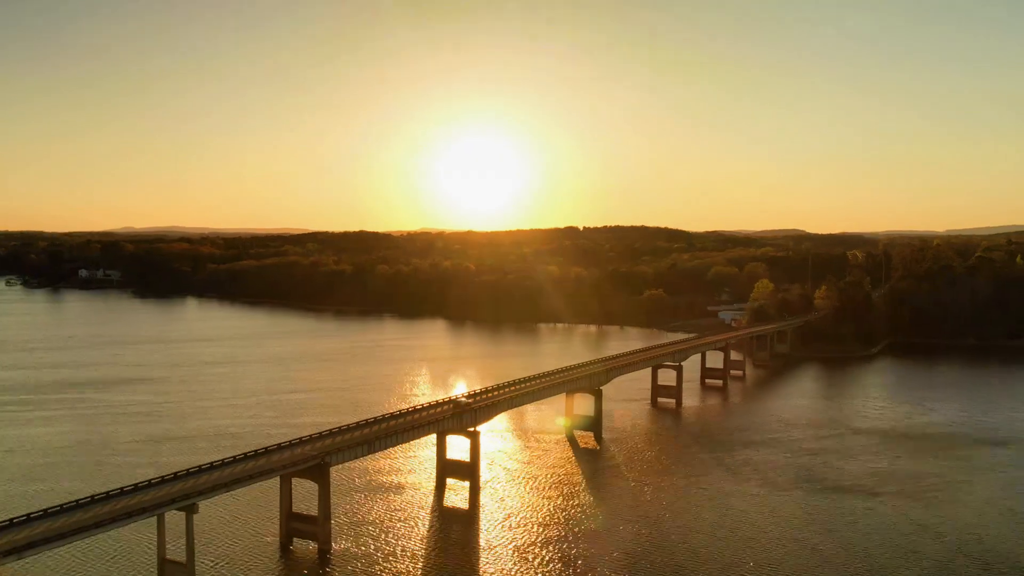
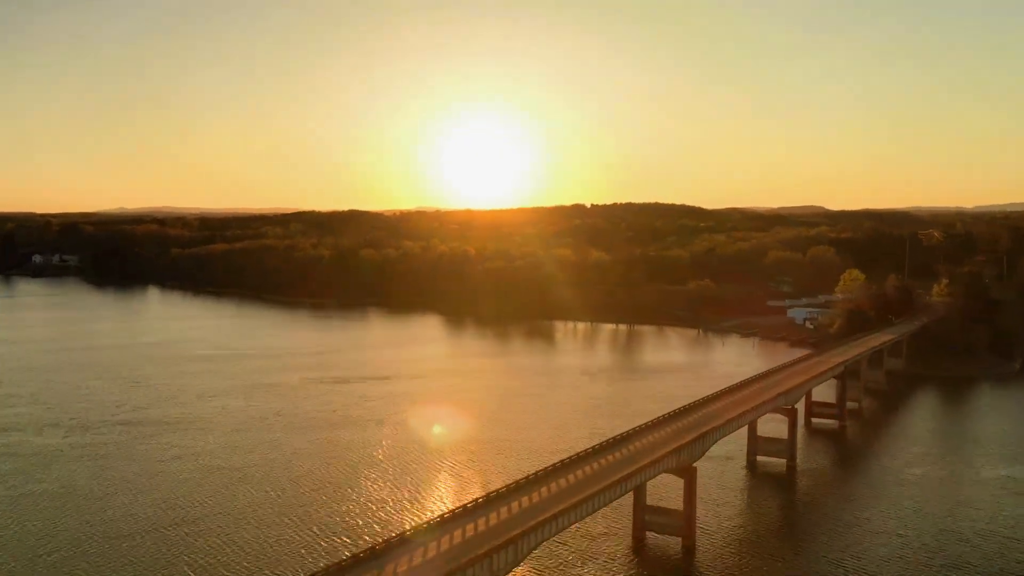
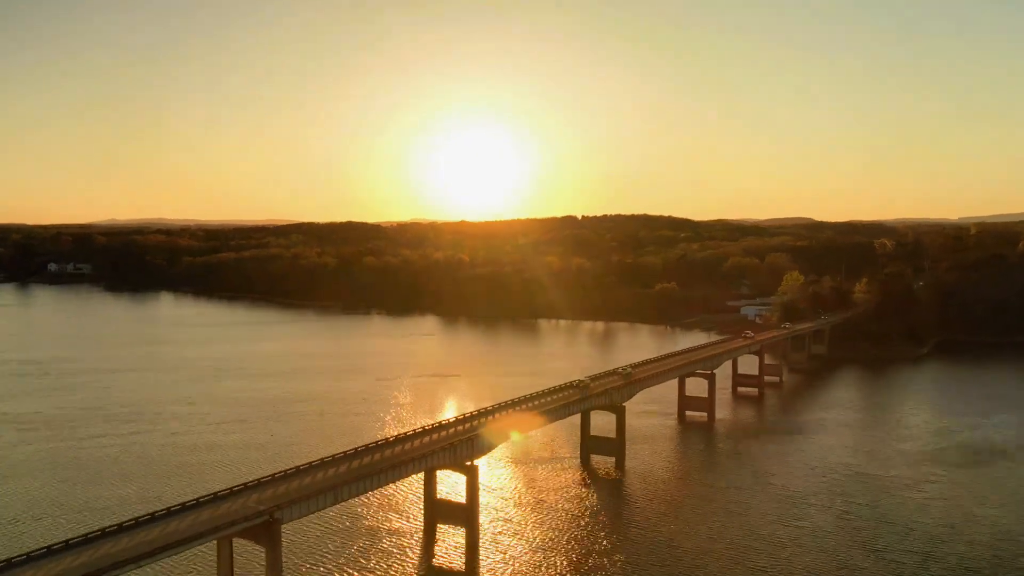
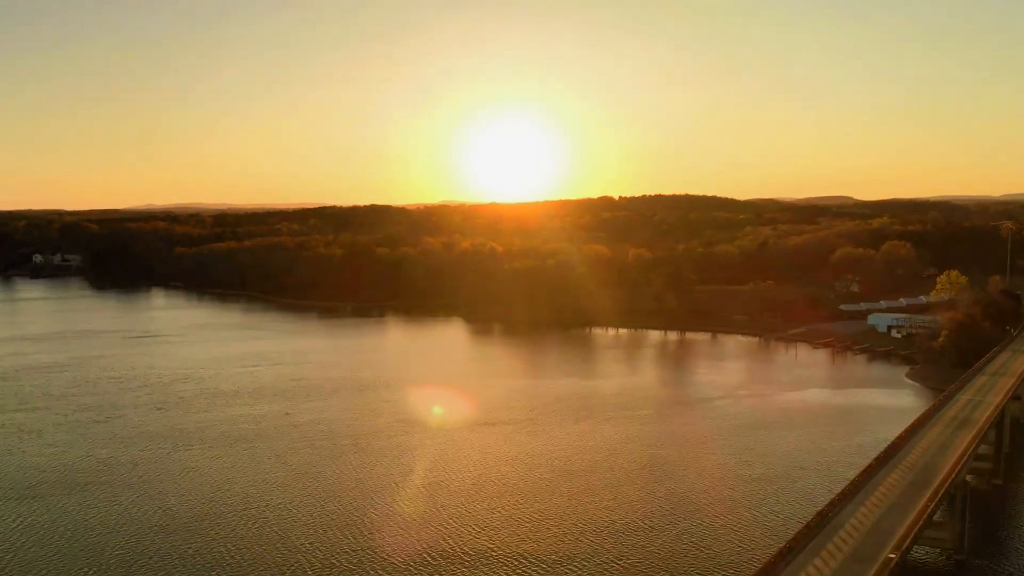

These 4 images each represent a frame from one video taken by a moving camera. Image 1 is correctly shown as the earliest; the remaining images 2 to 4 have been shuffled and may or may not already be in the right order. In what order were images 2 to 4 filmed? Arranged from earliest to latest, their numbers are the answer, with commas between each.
3, 2, 4
